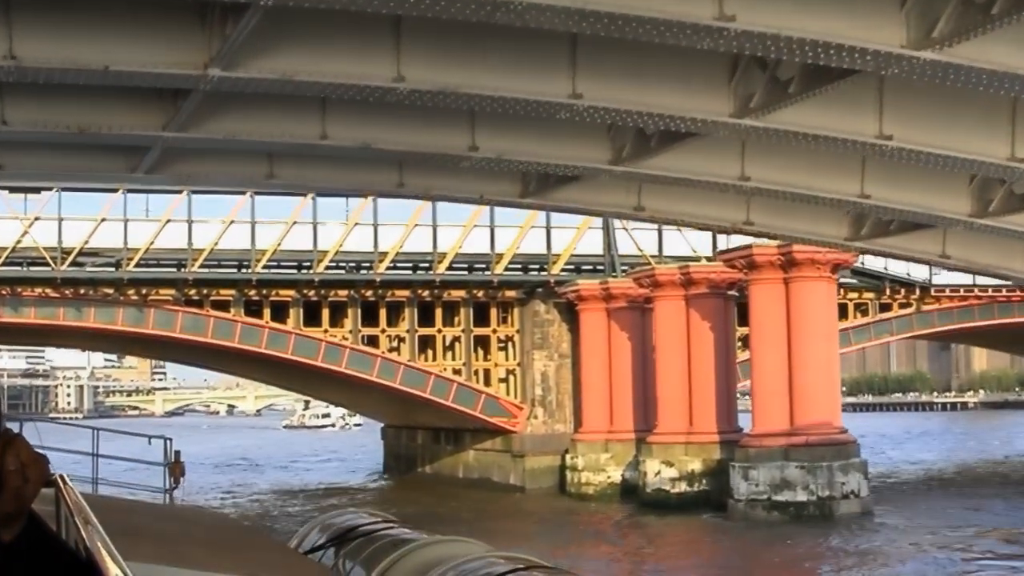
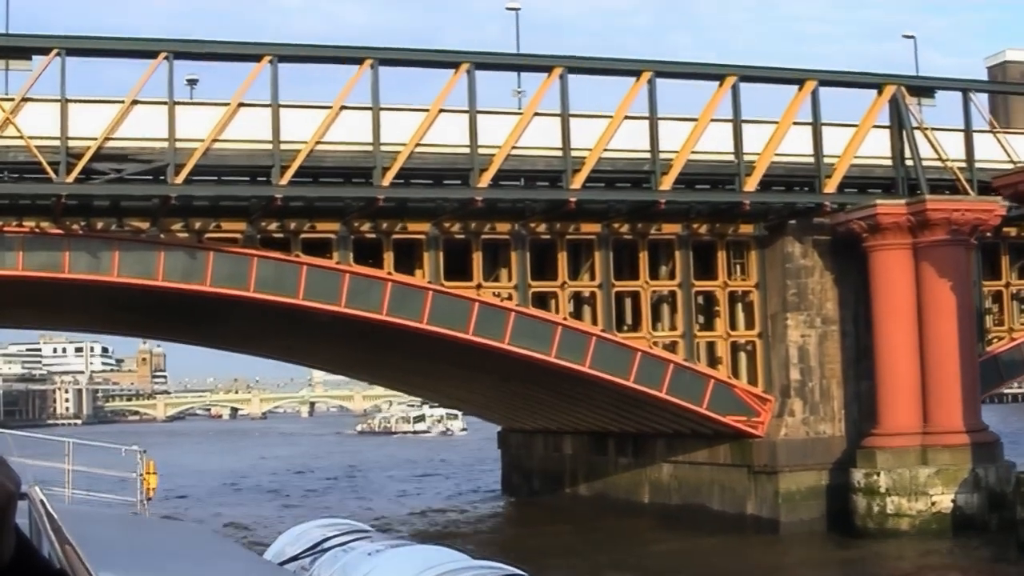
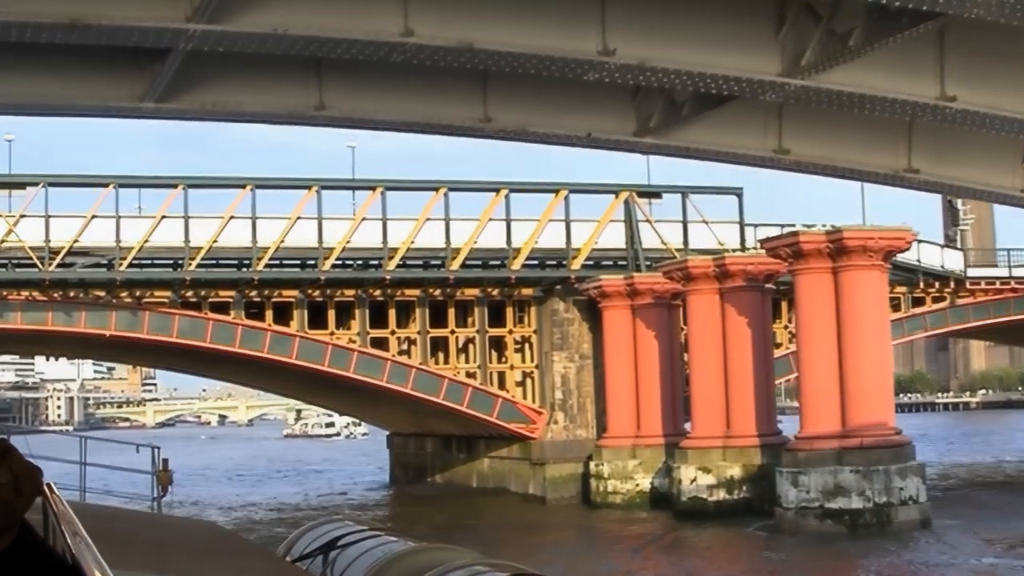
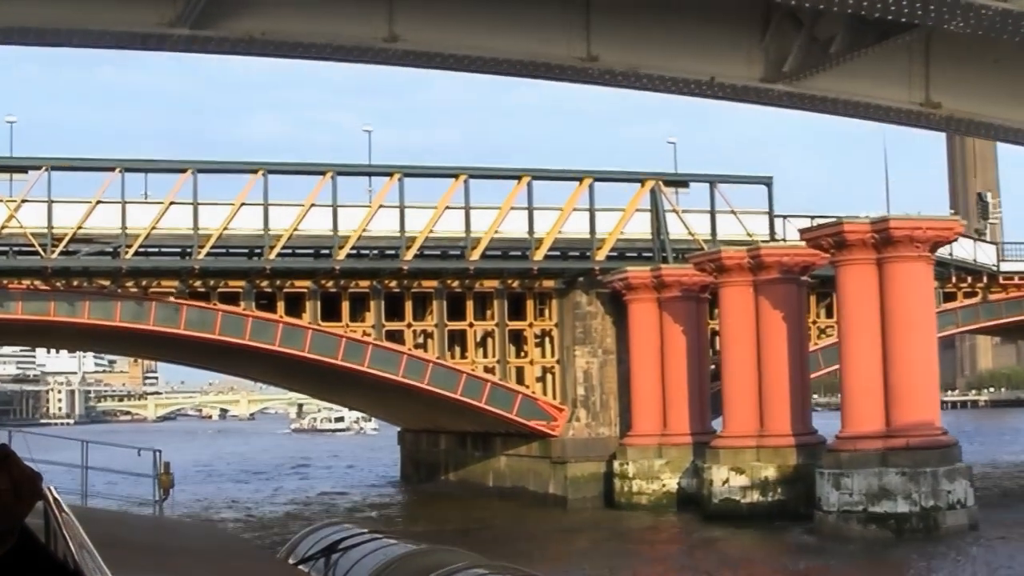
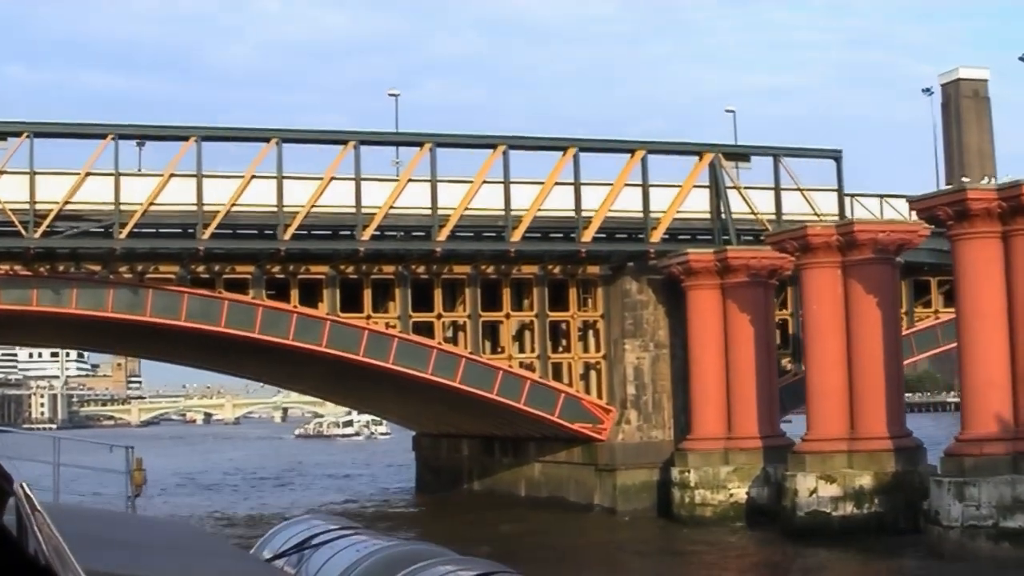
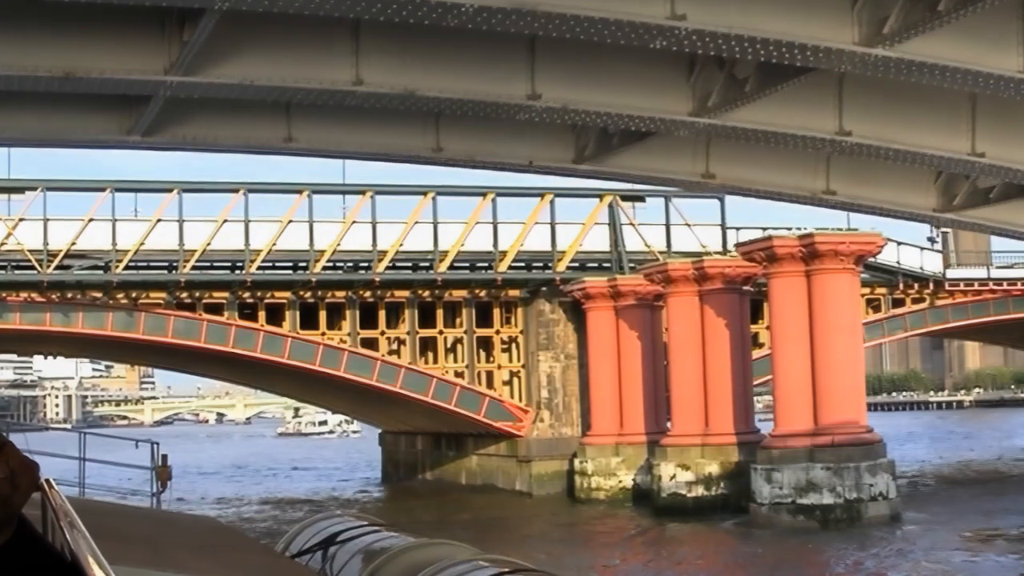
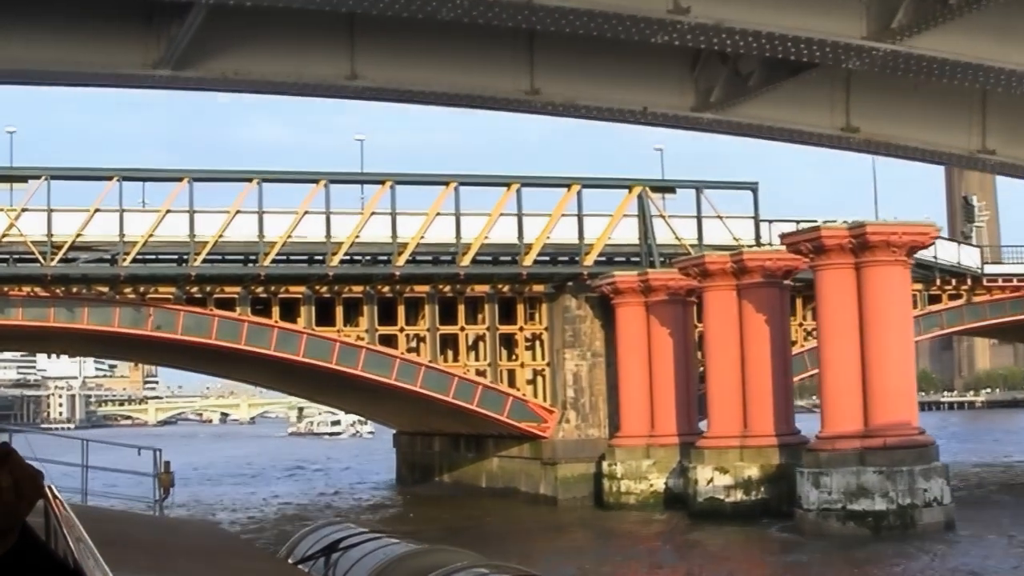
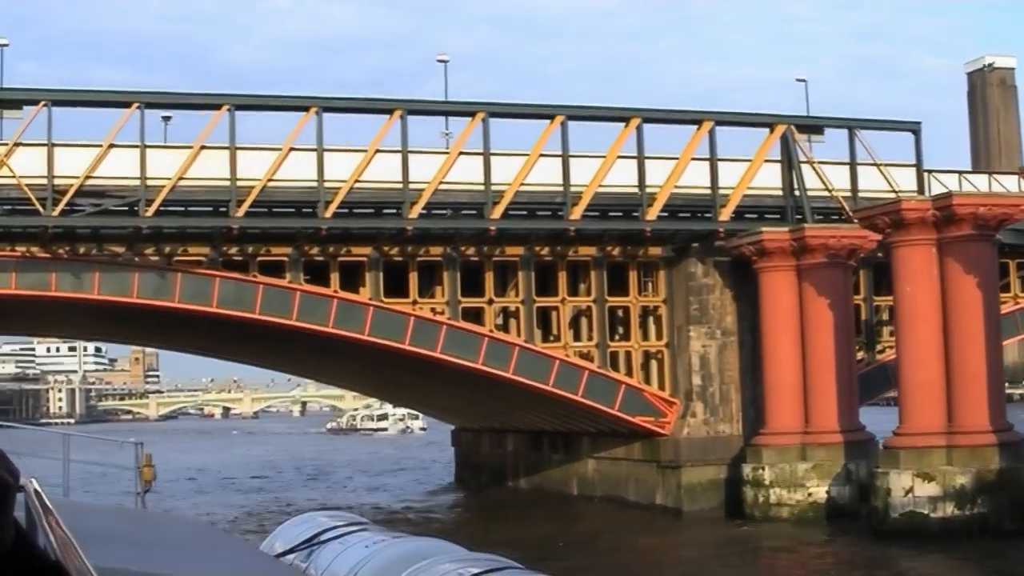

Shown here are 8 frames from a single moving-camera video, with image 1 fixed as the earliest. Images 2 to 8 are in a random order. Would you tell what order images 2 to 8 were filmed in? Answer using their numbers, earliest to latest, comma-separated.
6, 3, 7, 4, 5, 8, 2
